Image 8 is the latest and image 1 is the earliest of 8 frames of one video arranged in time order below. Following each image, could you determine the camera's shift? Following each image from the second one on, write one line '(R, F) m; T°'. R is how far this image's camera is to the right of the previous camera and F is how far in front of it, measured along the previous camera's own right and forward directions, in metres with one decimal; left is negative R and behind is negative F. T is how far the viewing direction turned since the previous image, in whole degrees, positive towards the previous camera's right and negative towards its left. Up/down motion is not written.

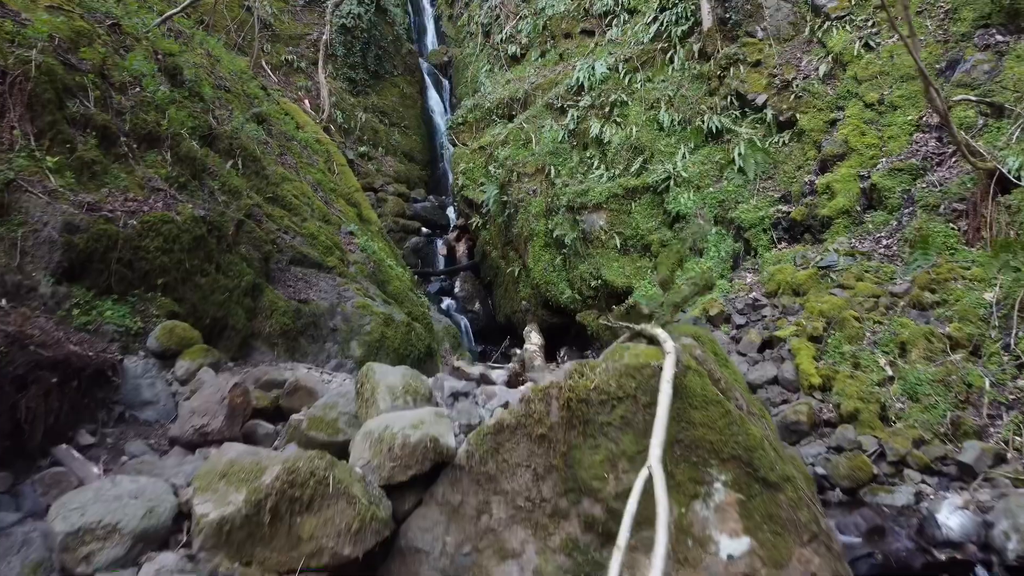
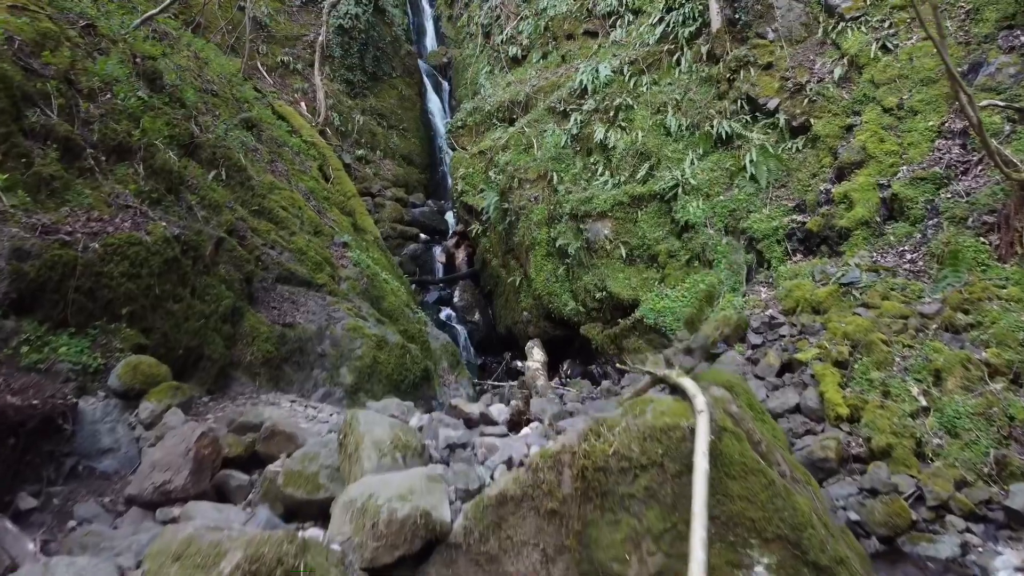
(0.0, +0.3) m; 0°
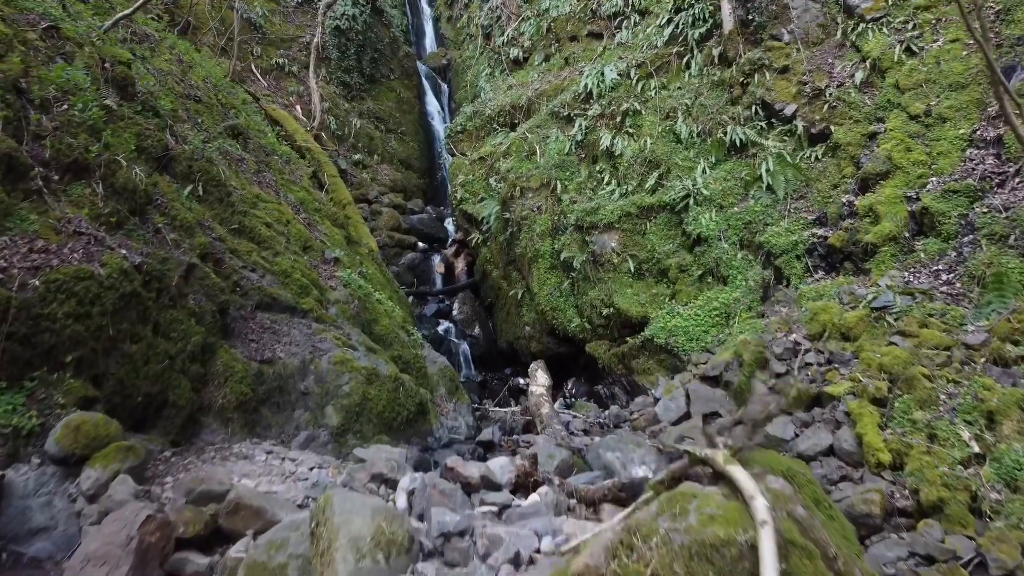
(0.0, +0.4) m; 0°
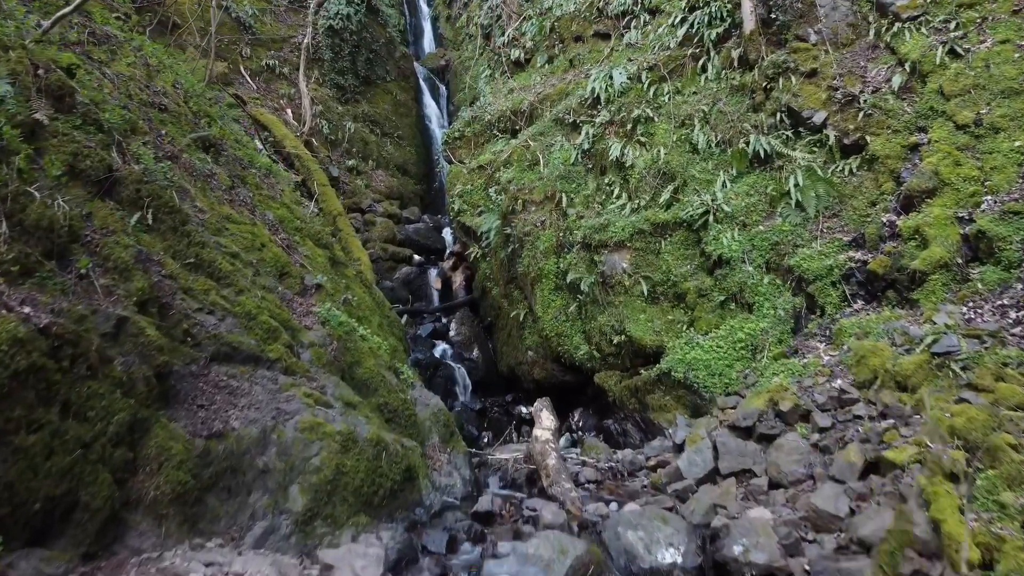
(0.0, +0.7) m; 0°
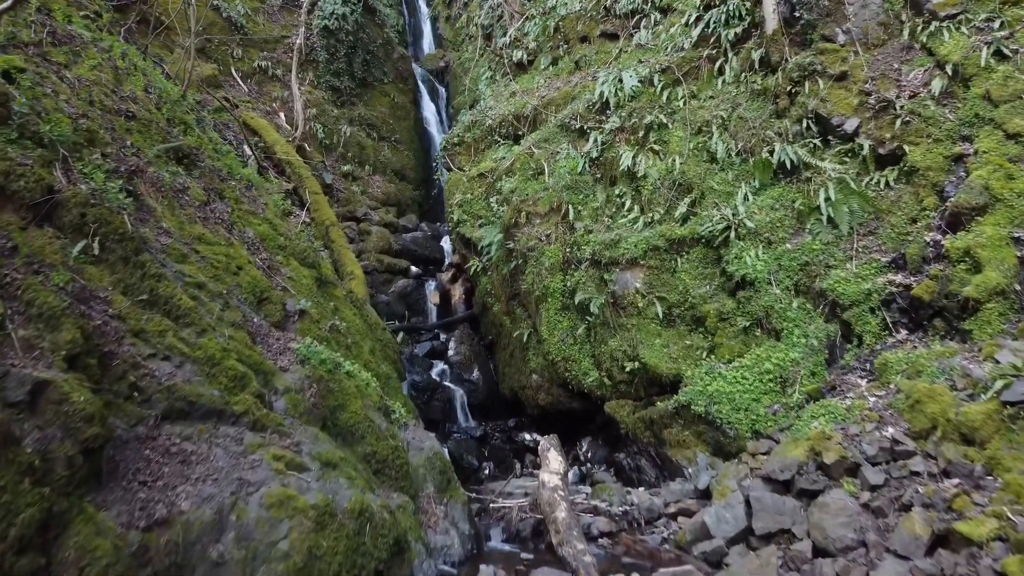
(0.0, +0.6) m; 0°
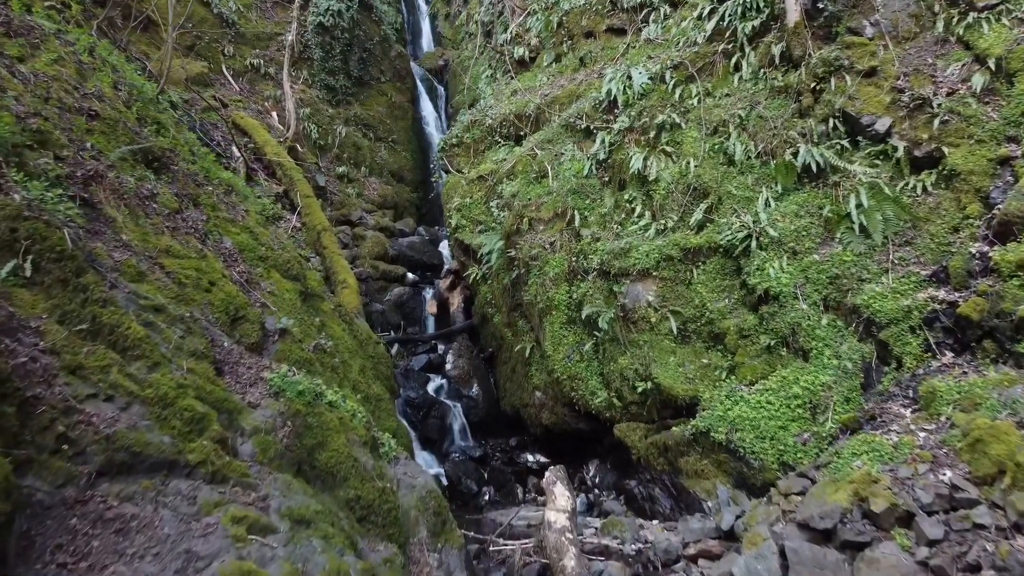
(0.0, +0.5) m; 0°
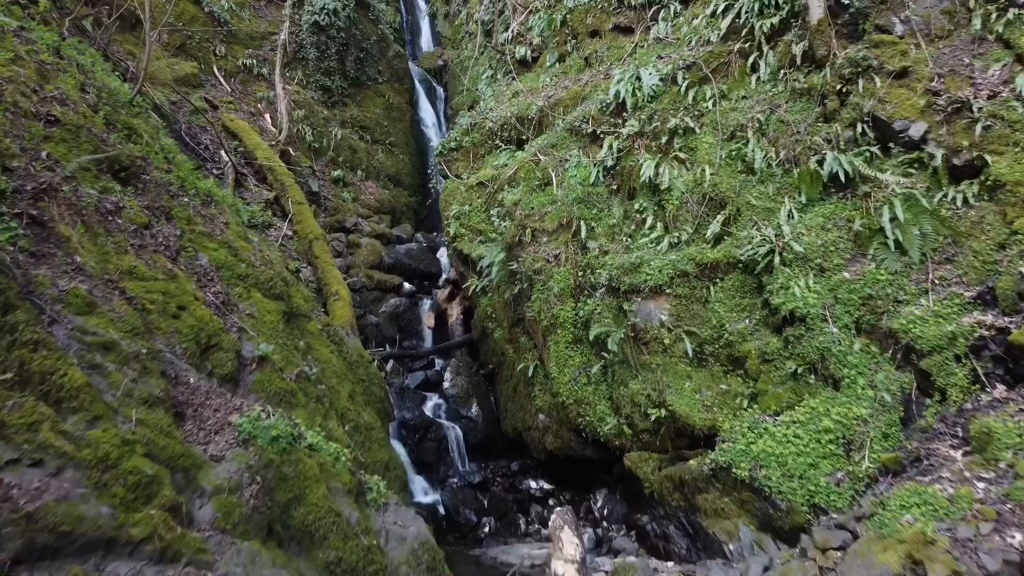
(0.0, +0.4) m; 0°
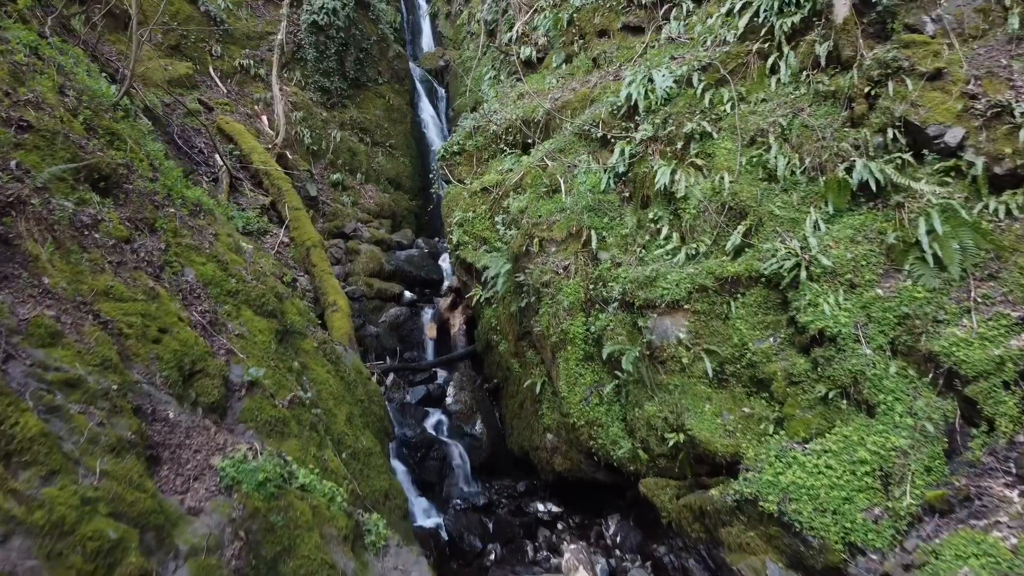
(-0.1, +0.3) m; 0°
